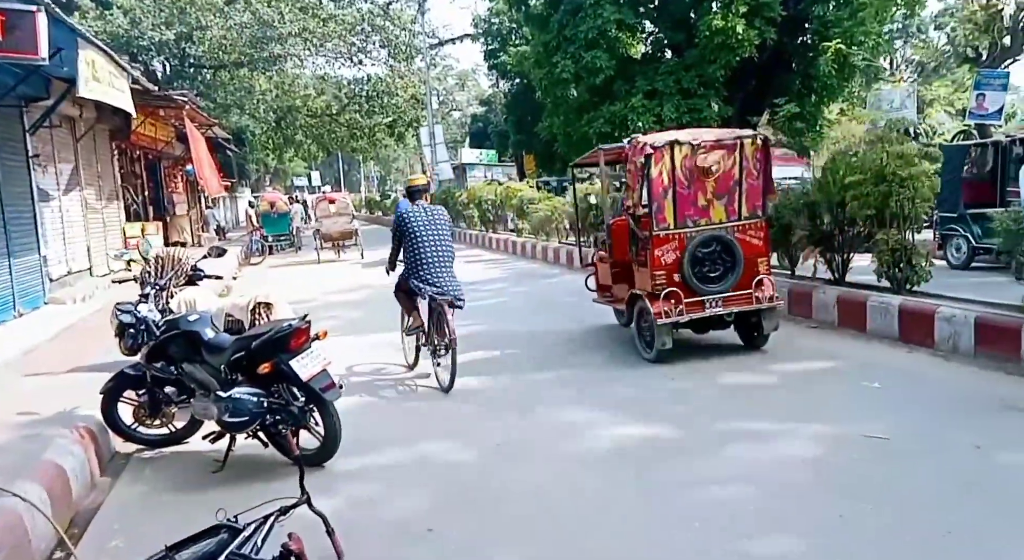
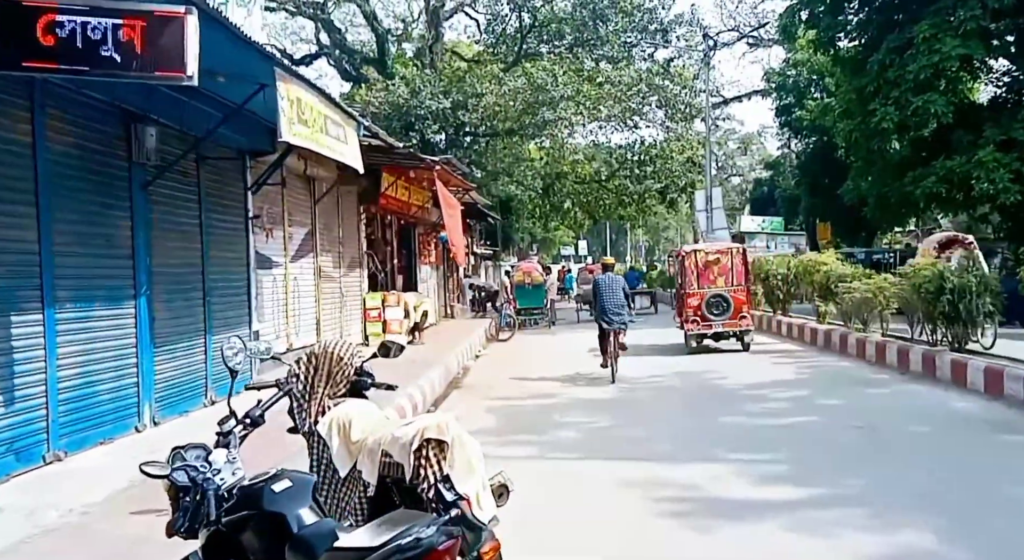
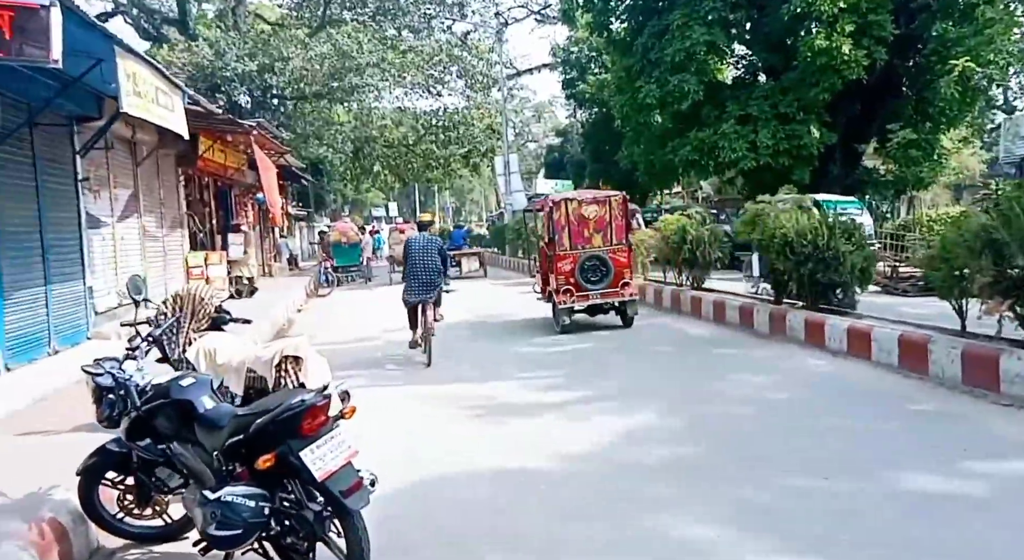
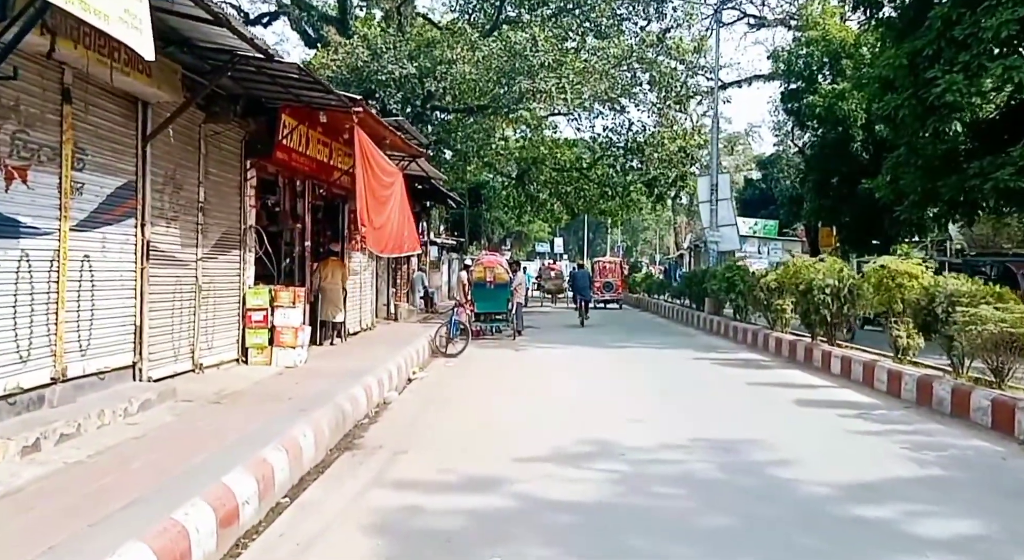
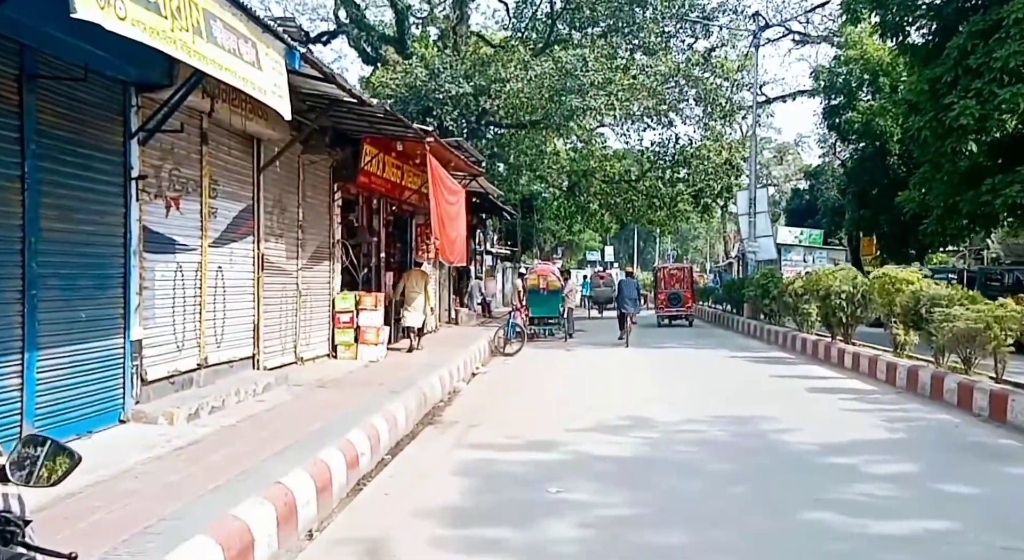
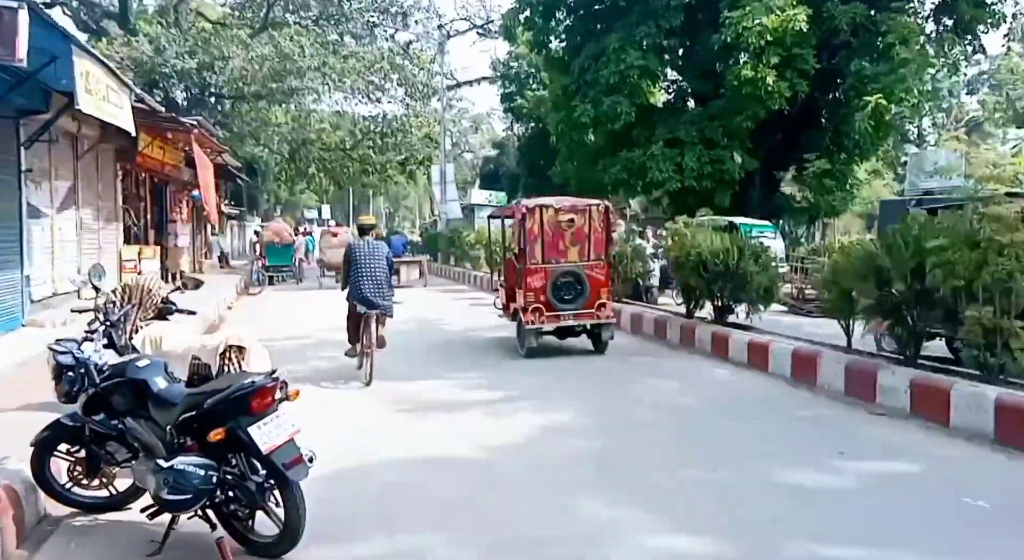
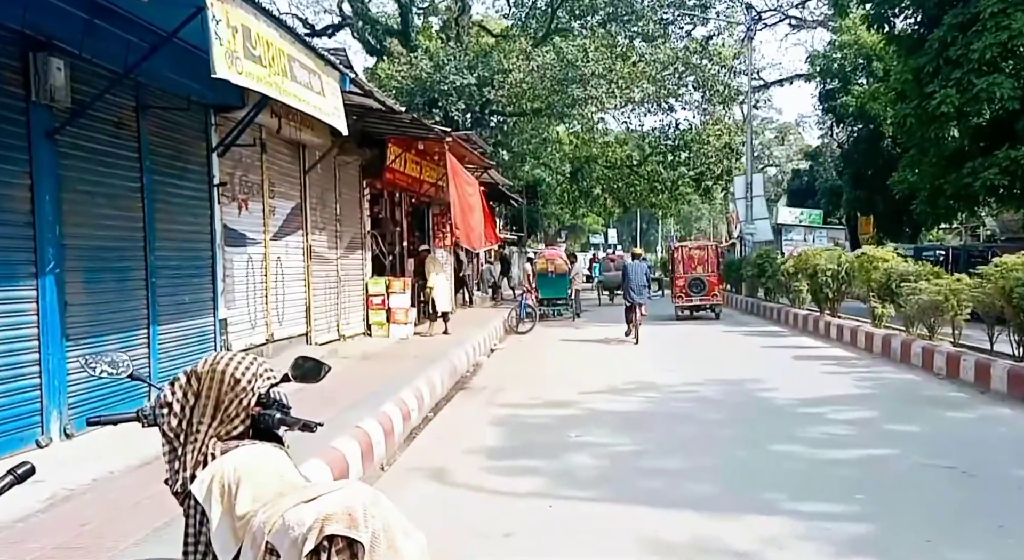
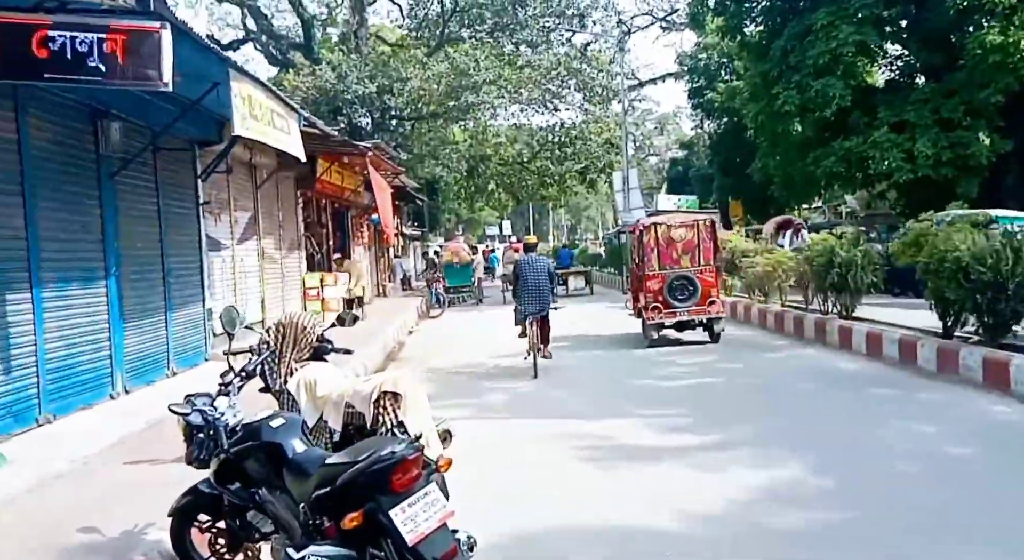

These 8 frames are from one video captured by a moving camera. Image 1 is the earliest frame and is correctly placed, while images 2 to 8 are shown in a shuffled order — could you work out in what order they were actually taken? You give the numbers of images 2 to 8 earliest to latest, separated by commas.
6, 3, 8, 2, 7, 5, 4
